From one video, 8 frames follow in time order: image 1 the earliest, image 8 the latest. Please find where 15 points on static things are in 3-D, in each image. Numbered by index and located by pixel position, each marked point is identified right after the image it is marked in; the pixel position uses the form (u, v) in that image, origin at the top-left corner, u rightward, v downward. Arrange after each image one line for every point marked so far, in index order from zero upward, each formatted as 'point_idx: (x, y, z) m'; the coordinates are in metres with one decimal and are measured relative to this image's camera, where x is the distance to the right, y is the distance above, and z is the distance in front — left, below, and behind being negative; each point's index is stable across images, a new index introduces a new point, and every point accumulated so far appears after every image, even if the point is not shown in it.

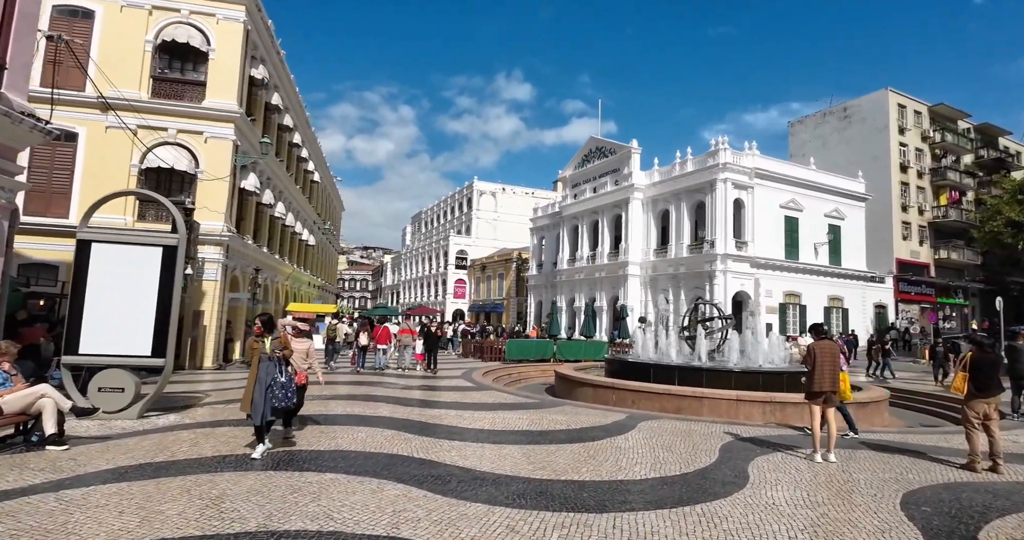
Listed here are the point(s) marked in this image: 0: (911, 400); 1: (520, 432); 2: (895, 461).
0: (+8.9, -2.9, +13.0) m
1: (+0.1, -2.1, +7.5) m
2: (+4.1, -2.1, +6.3) m
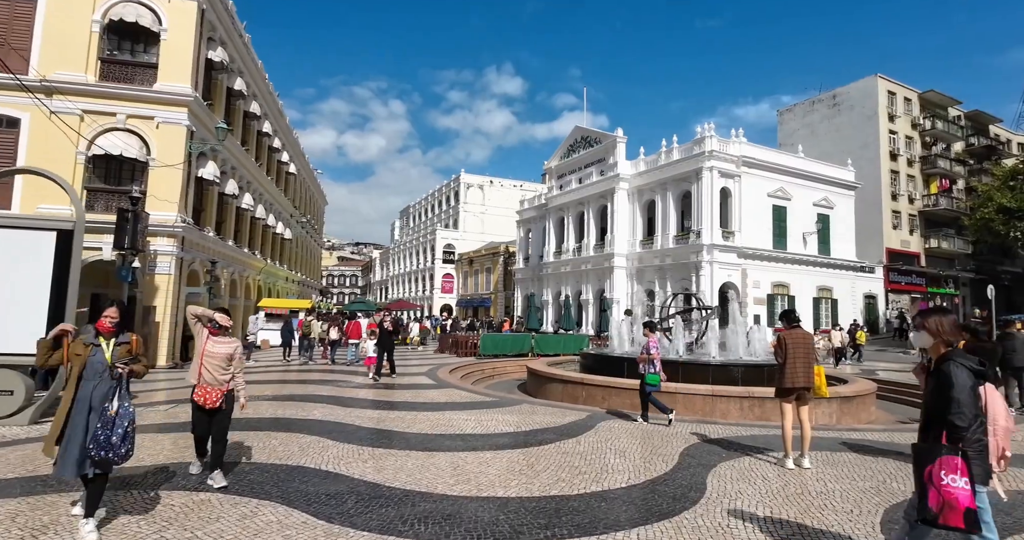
0: (+8.1, -2.6, +12.2) m
1: (-0.6, -1.9, +6.7) m
2: (+3.5, -1.8, +5.5) m
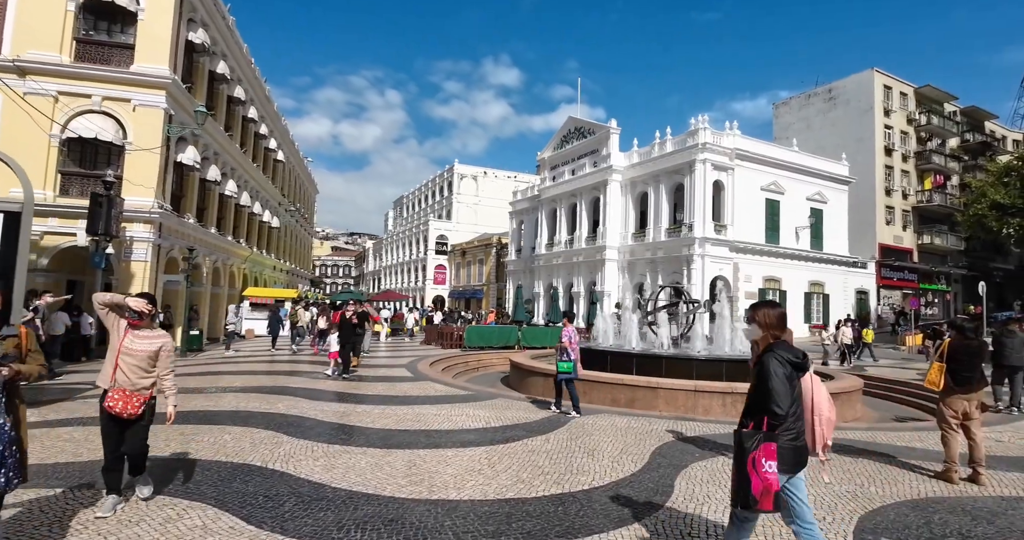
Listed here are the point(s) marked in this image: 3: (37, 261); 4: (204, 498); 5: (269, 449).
0: (+7.7, -2.5, +12.0) m
1: (-0.9, -1.7, +6.4) m
2: (+3.1, -1.8, +5.3) m
3: (-12.3, +0.2, +15.2) m
4: (-2.2, -1.6, +4.1) m
5: (-2.2, -1.6, +5.4) m
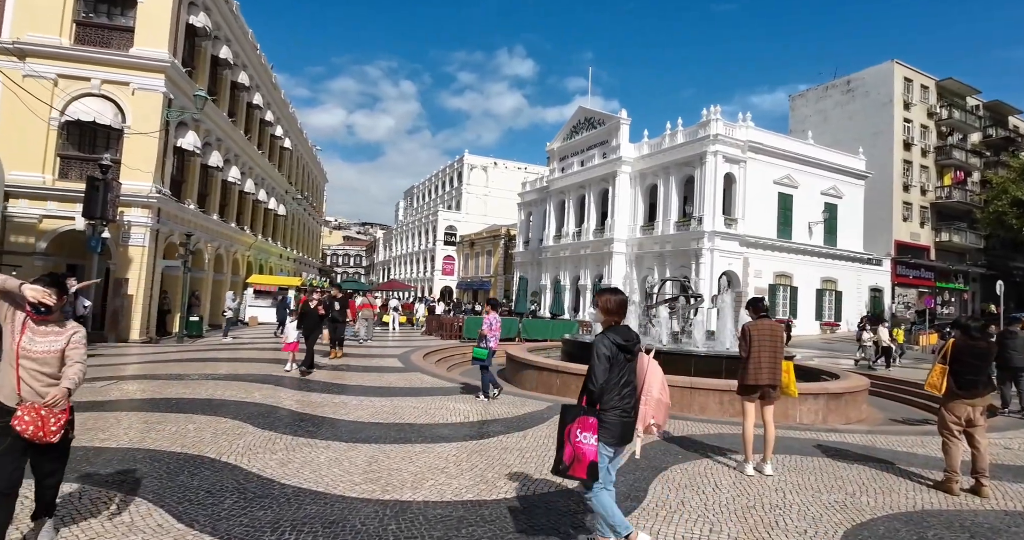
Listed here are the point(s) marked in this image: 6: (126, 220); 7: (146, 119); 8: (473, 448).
0: (+7.6, -2.4, +11.6) m
1: (-1.1, -1.6, +6.1) m
2: (+2.9, -1.7, +4.9) m
3: (-12.3, +0.7, +15.2) m
4: (-2.4, -1.5, +3.9) m
5: (-2.5, -1.5, +5.2) m
6: (-10.2, +1.3, +15.5) m
7: (-9.9, +4.1, +15.9) m
8: (-0.3, -1.6, +5.2) m
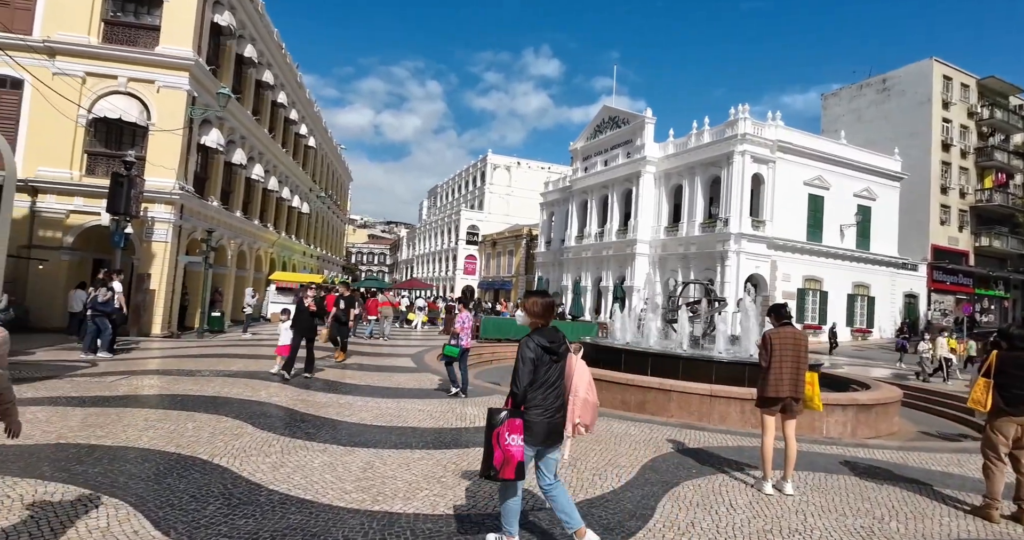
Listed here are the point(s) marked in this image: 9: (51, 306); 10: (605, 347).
0: (+7.9, -2.5, +11.0) m
1: (-1.1, -1.6, +5.9) m
2: (+2.9, -1.8, +4.6) m
3: (-11.8, +0.8, +15.5) m
4: (-2.5, -1.4, +3.7) m
5: (-2.5, -1.5, +5.1) m
6: (-9.7, +1.4, +15.7) m
7: (-9.4, +4.2, +16.0) m
8: (-0.3, -1.6, +5.0) m
9: (-12.0, -0.9, +15.3) m
10: (+1.9, -1.6, +11.7) m
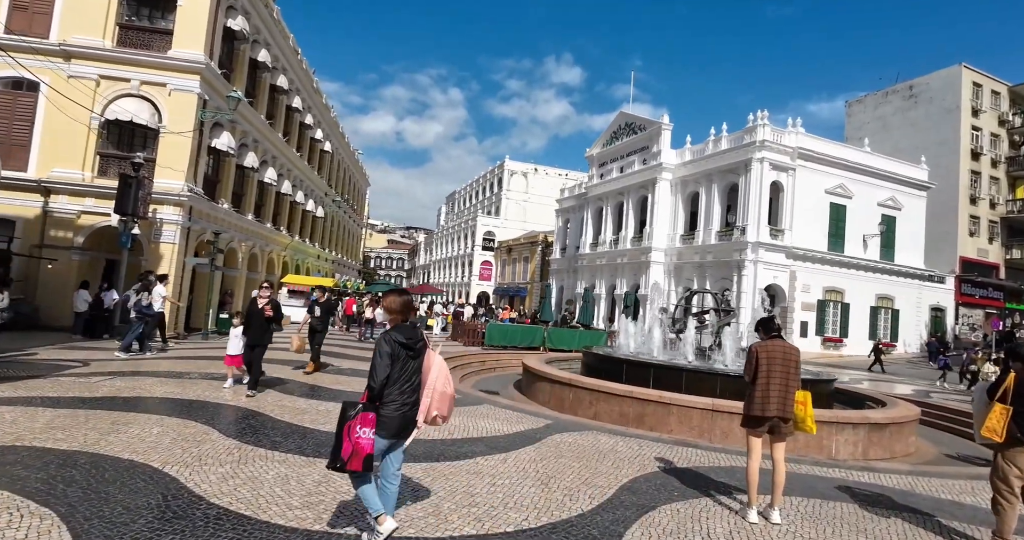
0: (+7.8, -2.7, +10.4) m
1: (-1.3, -1.6, +5.7) m
2: (+2.6, -1.8, +4.2) m
3: (-11.7, +0.8, +15.6) m
4: (-2.7, -1.4, +3.5) m
5: (-2.7, -1.5, +4.9) m
6: (-9.5, +1.4, +15.7) m
7: (-9.1, +4.1, +16.1) m
8: (-0.6, -1.6, +4.7) m
9: (-11.9, -0.9, +15.5) m
10: (+1.8, -1.7, +11.4) m
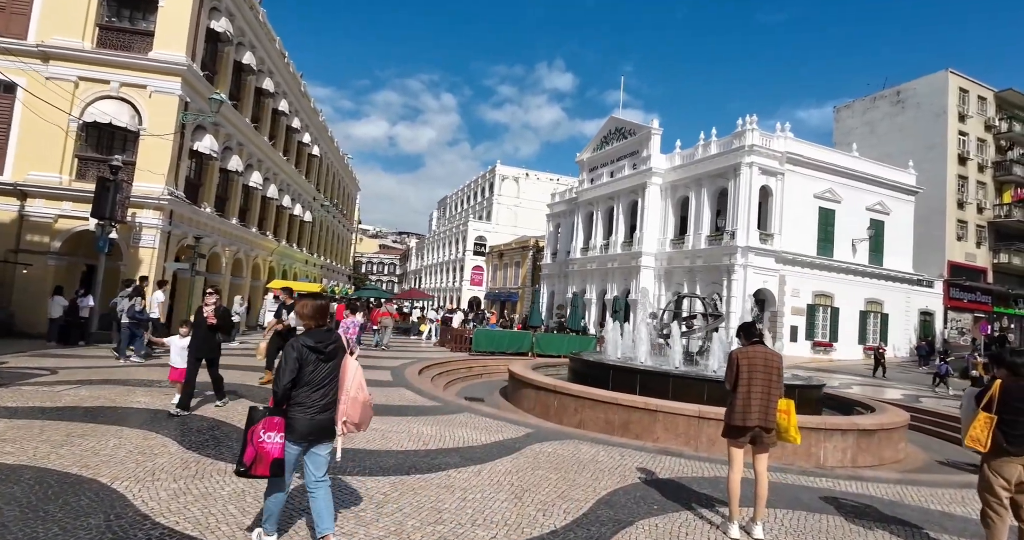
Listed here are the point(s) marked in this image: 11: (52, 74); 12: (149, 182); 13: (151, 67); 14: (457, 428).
0: (+7.6, -2.8, +10.3) m
1: (-1.5, -1.7, +5.4) m
2: (+2.4, -1.8, +4.0) m
3: (-12.0, +0.7, +15.3) m
4: (-2.9, -1.4, +3.3) m
5: (-2.9, -1.5, +4.6) m
6: (-9.9, +1.3, +15.4) m
7: (-9.5, +4.0, +15.8) m
8: (-0.8, -1.6, +4.5) m
9: (-12.3, -1.1, +15.1) m
10: (+1.6, -1.8, +11.2) m
11: (-12.2, +5.2, +15.5) m
12: (-9.7, +2.3, +15.6) m
13: (-9.7, +5.5, +15.8) m
14: (-0.6, -1.8, +6.5) m
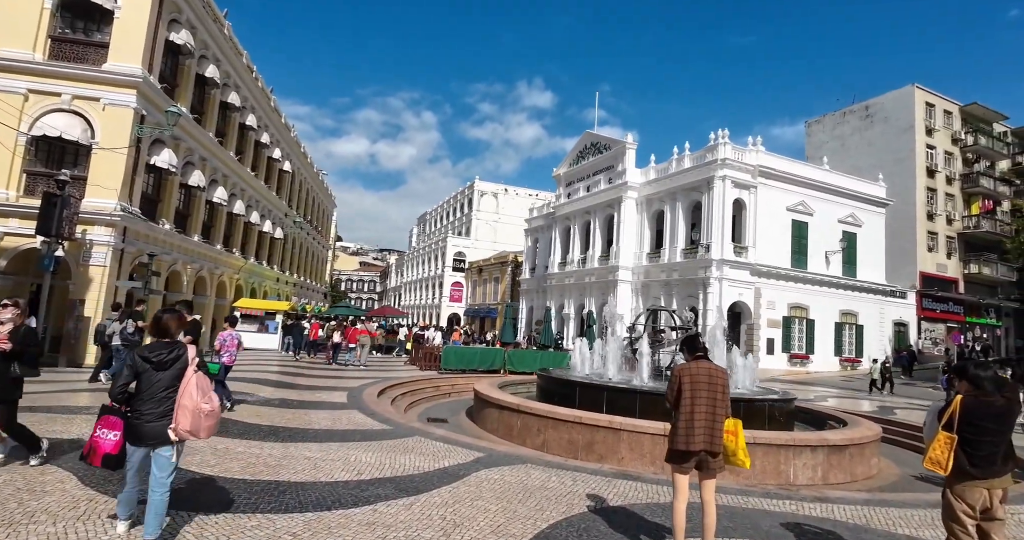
0: (+6.9, -3.0, +10.1) m
1: (-2.0, -1.8, +5.0) m
2: (+1.9, -1.9, +3.6) m
3: (-12.8, +0.2, +14.5) m
4: (-3.4, -1.5, +2.8) m
5: (-3.4, -1.6, +4.1) m
6: (-10.7, +0.8, +14.8) m
7: (-10.4, +3.5, +15.3) m
8: (-1.2, -1.7, +4.0) m
9: (-13.0, -1.6, +14.3) m
10: (+0.9, -2.0, +10.8) m
11: (-13.1, +4.7, +14.9) m
12: (-10.5, +1.8, +15.0) m
13: (-10.6, +5.0, +15.3) m
14: (-1.1, -1.9, +6.1) m
